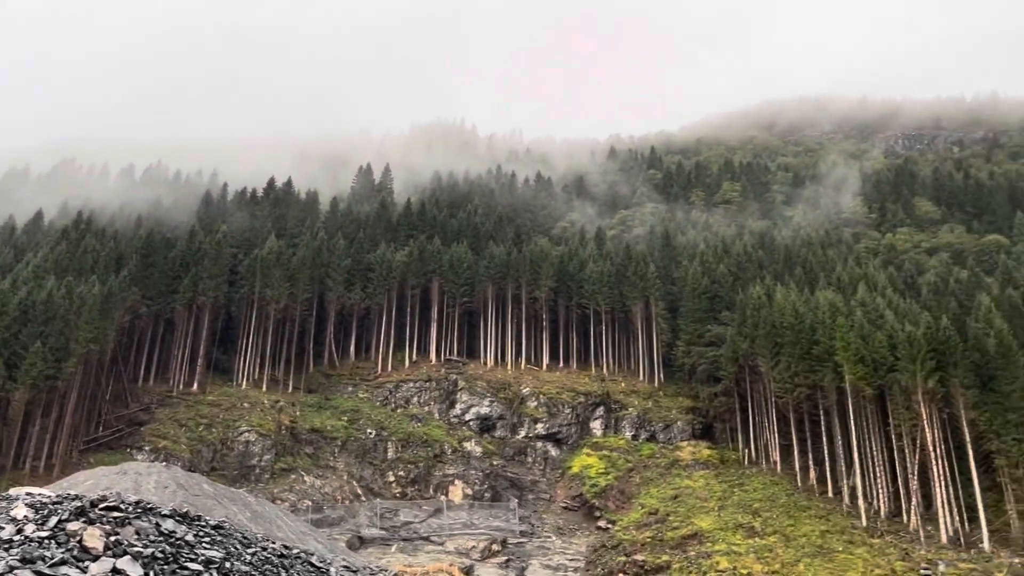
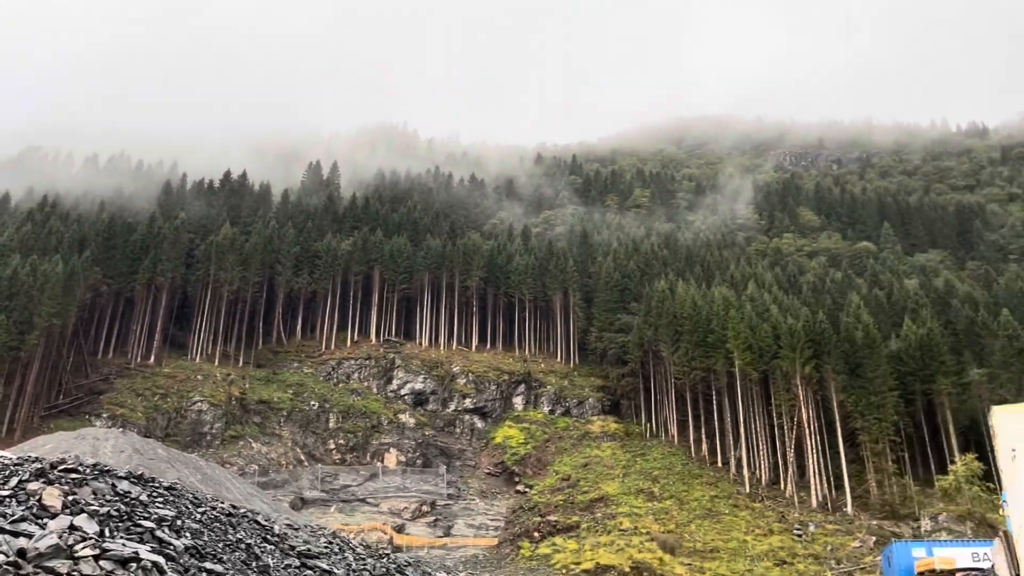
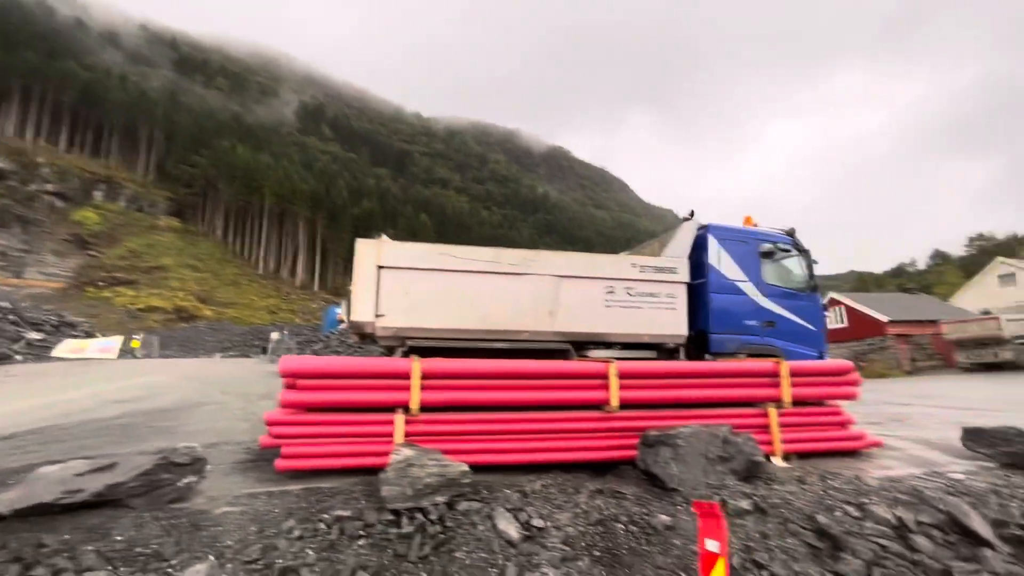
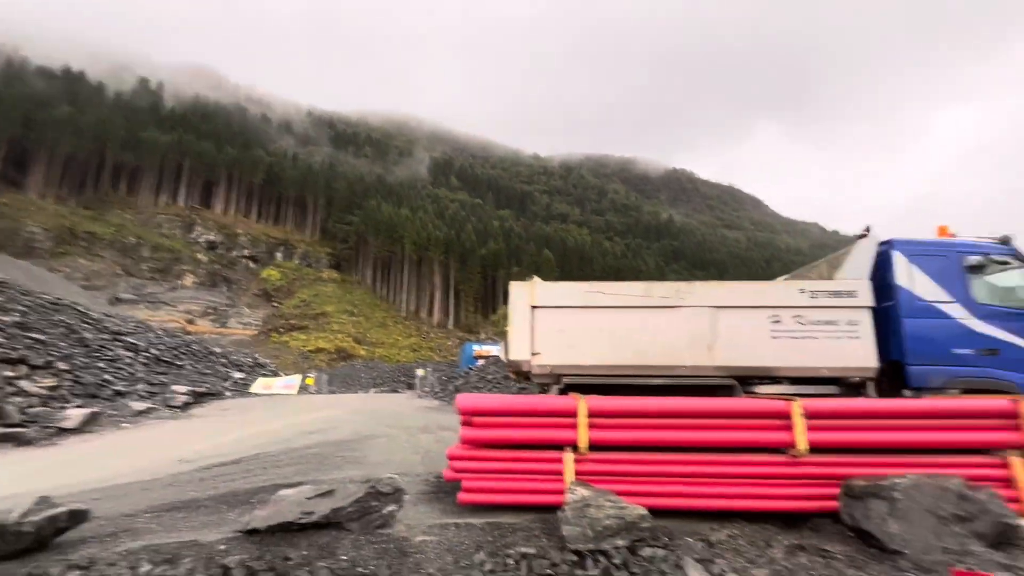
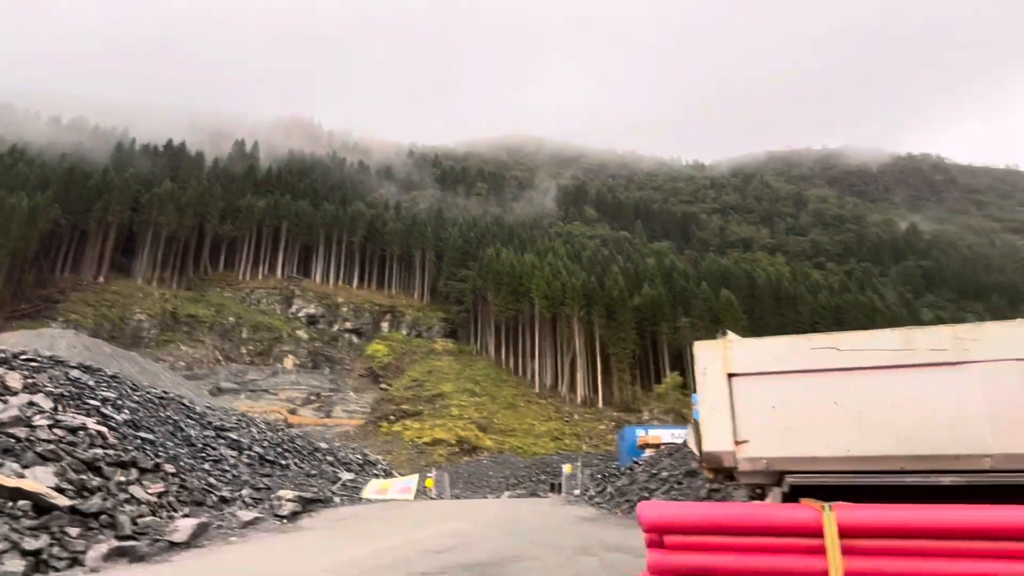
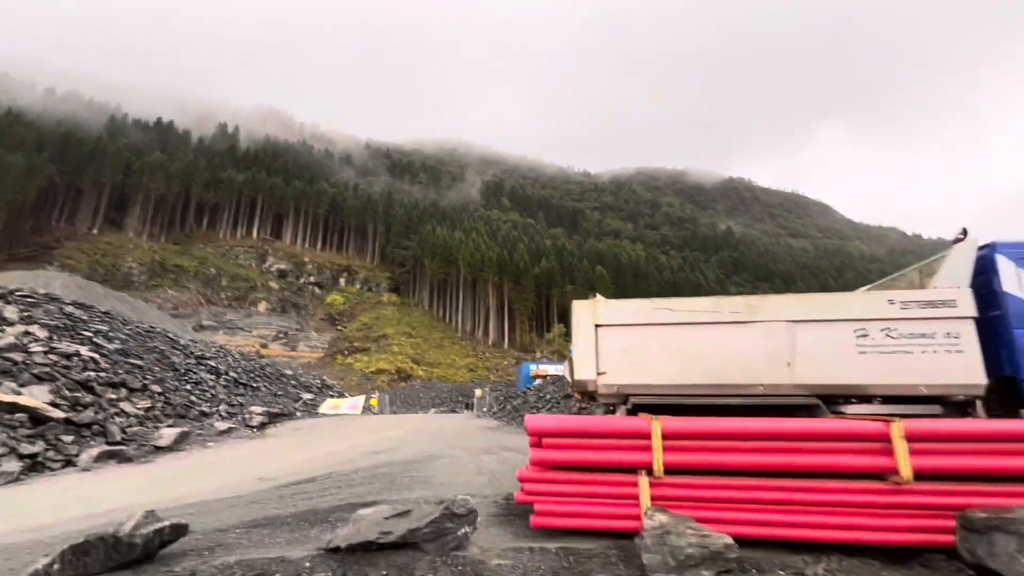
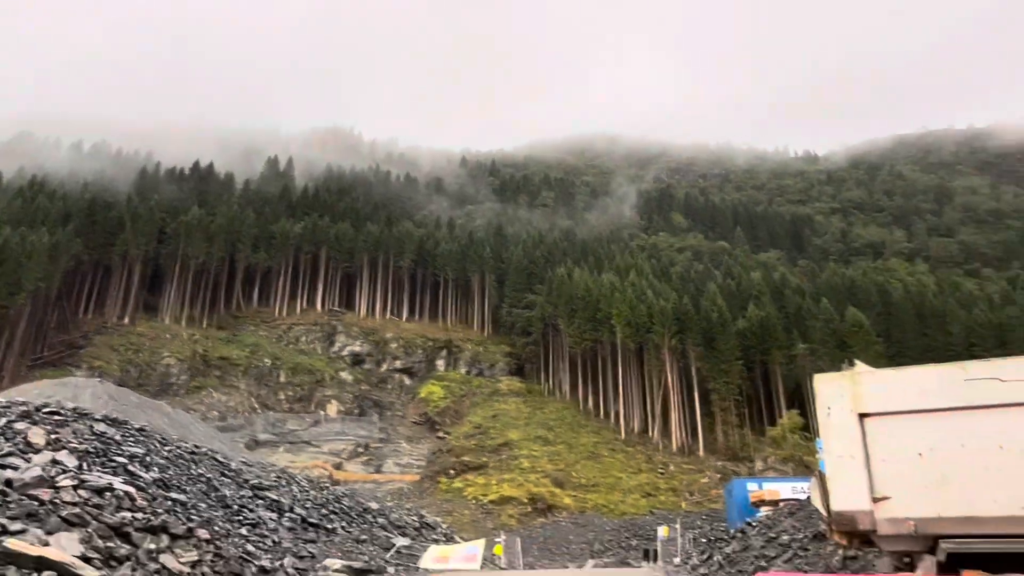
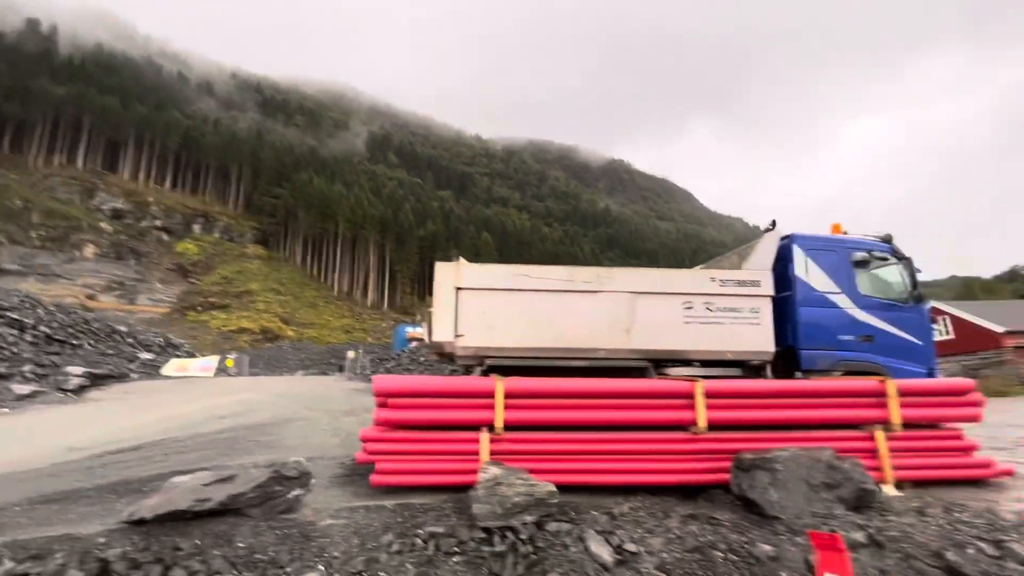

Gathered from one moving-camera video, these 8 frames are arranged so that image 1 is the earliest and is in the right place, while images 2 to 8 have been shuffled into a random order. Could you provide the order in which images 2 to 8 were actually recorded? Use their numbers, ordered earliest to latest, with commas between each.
2, 7, 5, 6, 4, 8, 3
